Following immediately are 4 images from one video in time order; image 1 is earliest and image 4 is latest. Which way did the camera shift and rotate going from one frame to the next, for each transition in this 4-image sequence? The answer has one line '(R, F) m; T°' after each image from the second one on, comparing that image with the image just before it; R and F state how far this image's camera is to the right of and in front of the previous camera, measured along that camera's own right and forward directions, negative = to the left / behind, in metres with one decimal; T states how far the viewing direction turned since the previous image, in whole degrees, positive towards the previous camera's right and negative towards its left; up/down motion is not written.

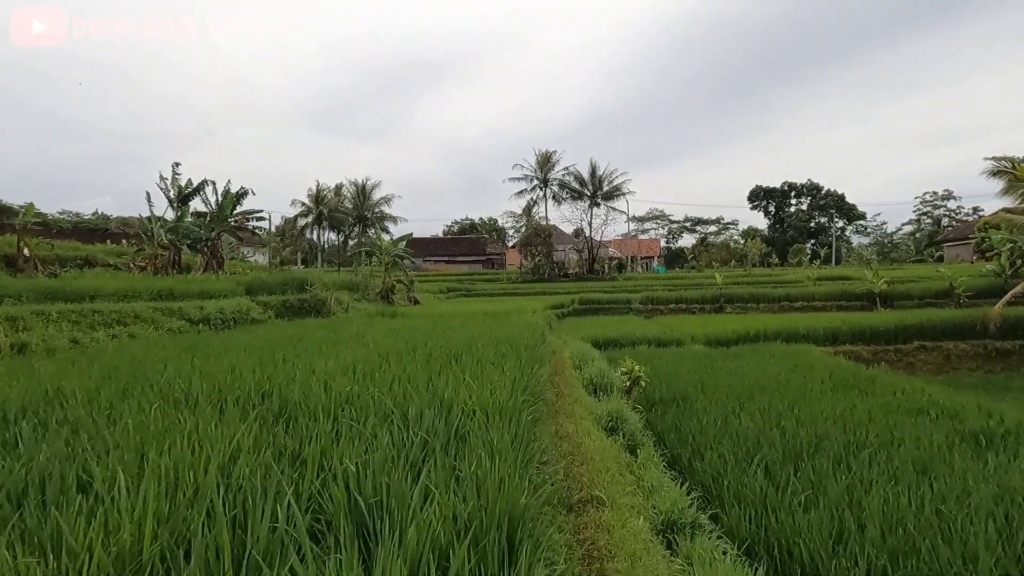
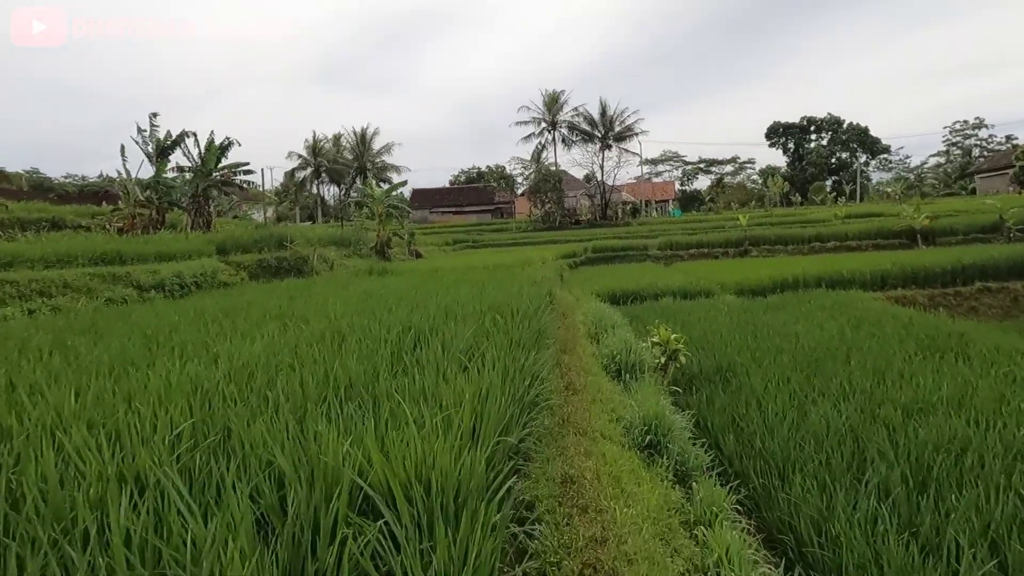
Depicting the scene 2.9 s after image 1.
(+0.1, +1.3) m; -1°
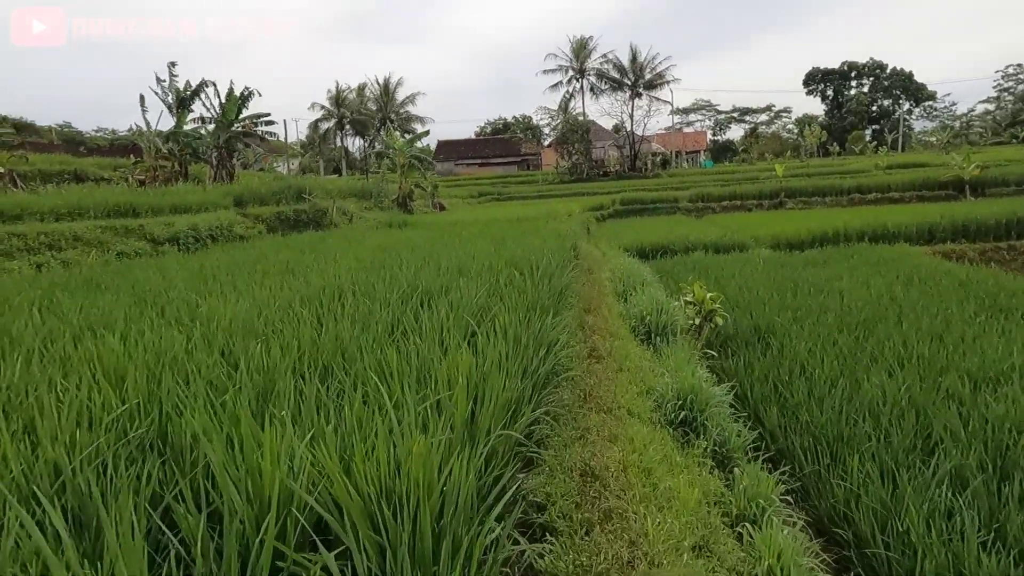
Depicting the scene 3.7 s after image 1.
(0.0, +0.3) m; -2°
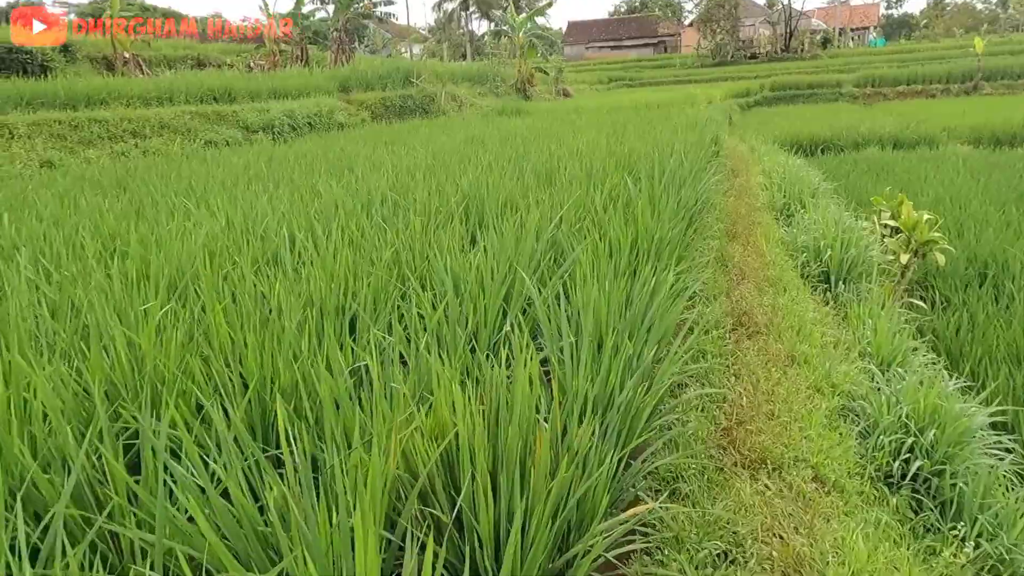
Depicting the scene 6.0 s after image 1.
(+0.1, +0.9) m; -11°
